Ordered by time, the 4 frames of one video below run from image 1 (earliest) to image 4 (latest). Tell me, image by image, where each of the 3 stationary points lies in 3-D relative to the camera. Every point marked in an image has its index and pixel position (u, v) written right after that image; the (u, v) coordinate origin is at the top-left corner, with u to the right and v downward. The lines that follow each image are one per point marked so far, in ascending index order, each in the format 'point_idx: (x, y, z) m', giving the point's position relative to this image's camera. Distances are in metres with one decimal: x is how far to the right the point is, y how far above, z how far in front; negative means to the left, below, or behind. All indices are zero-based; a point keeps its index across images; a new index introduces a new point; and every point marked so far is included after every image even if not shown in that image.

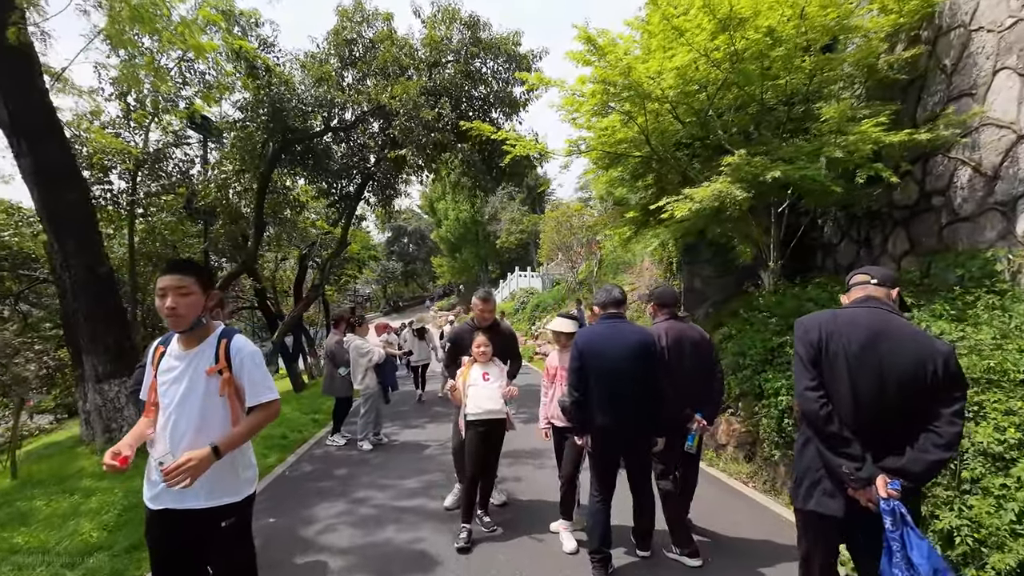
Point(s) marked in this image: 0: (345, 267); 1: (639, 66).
0: (-6.4, +0.8, +19.2) m
1: (+1.8, +3.0, +6.8) m
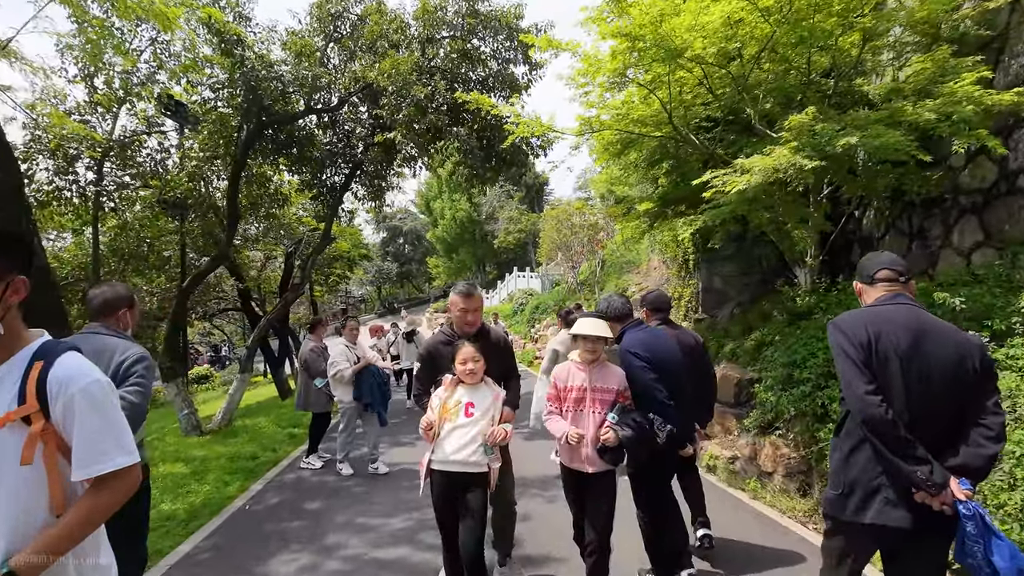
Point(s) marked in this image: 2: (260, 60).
0: (-6.4, +0.8, +18.1) m
1: (+1.8, +3.1, +5.8) m
2: (-4.8, +4.3, +9.5) m
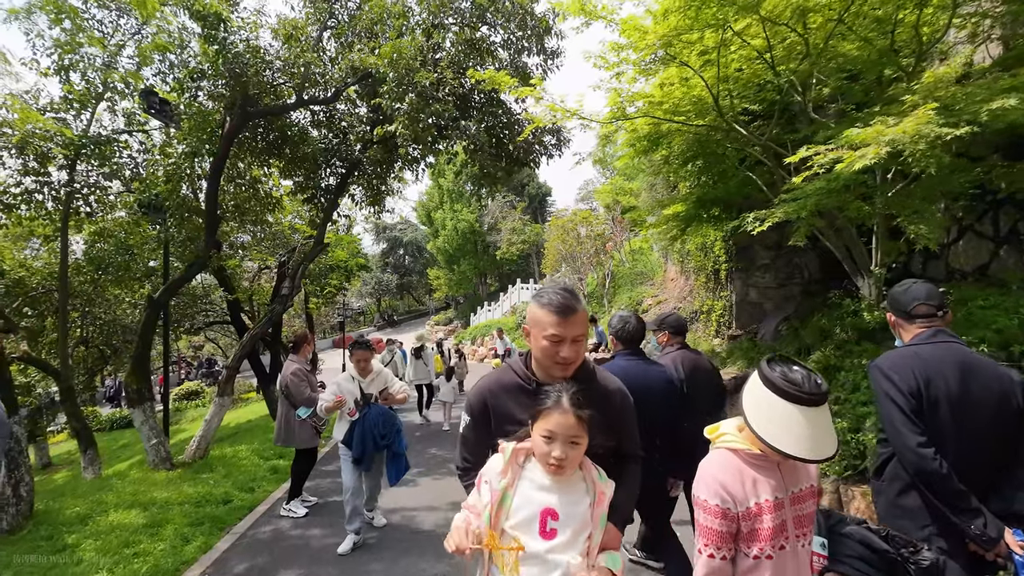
0: (-6.2, +0.4, +17.1) m
1: (+2.0, +3.0, +4.8) m
2: (-4.5, +4.1, +8.6) m
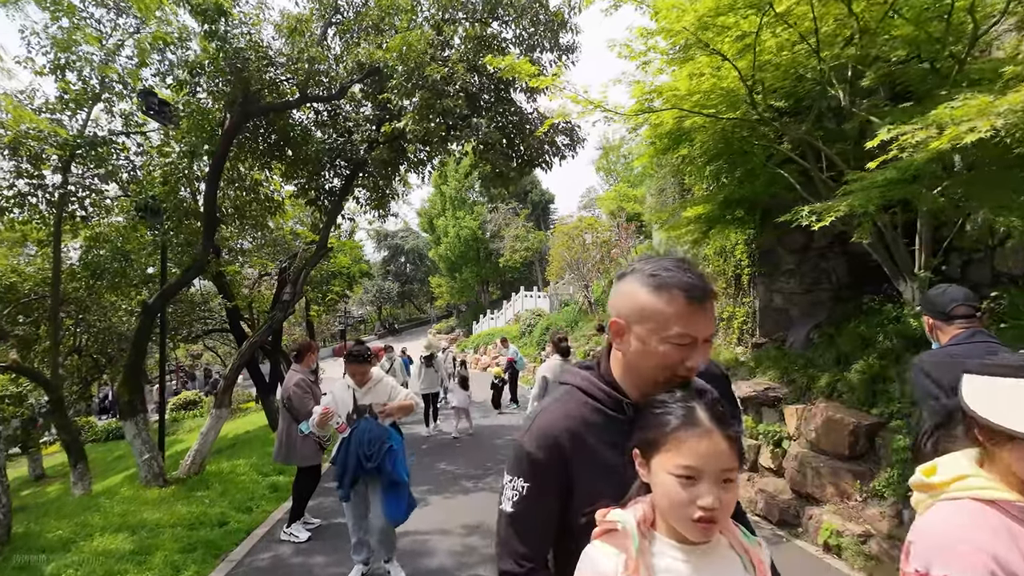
0: (-6.0, +0.2, +16.7) m
1: (+2.3, +2.9, +4.4) m
2: (-4.3, +4.1, +8.2) m
